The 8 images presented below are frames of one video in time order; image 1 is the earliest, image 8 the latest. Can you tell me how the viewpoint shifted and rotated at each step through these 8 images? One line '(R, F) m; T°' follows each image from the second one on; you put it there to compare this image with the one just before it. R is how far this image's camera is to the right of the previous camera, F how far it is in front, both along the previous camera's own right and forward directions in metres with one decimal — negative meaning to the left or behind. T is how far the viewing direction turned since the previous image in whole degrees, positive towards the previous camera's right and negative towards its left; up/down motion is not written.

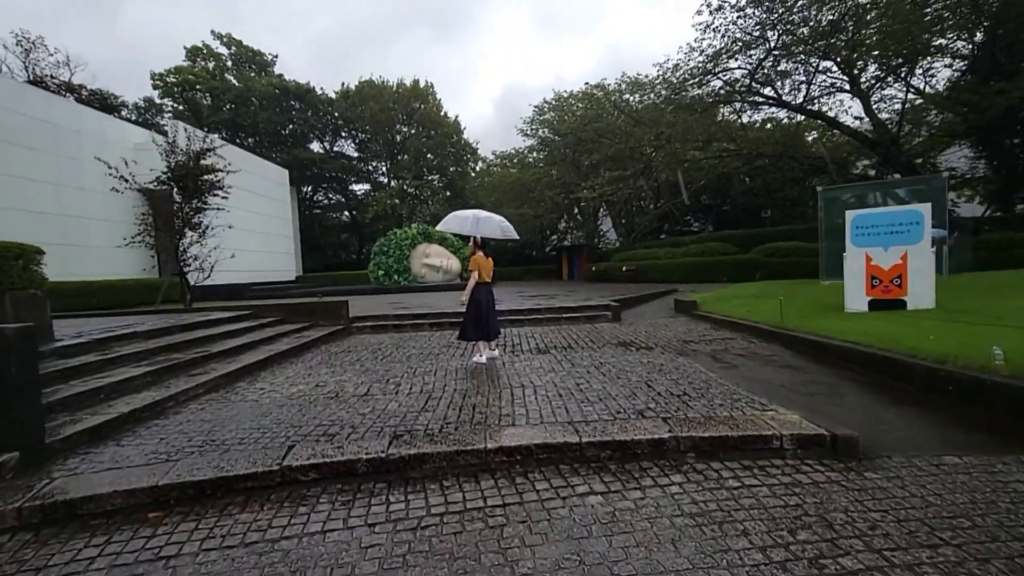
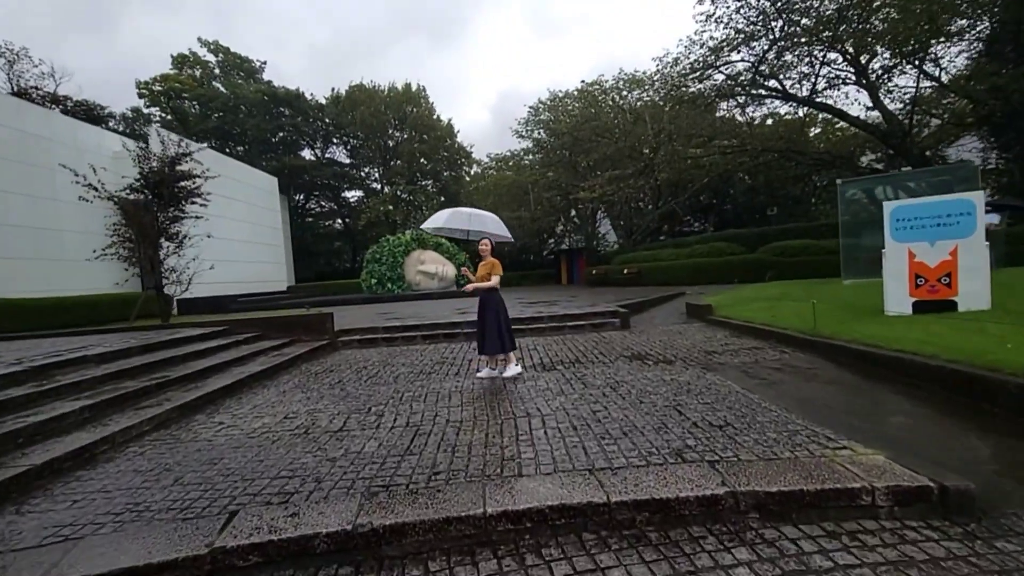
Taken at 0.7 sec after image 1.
(0.0, +0.8) m; 0°
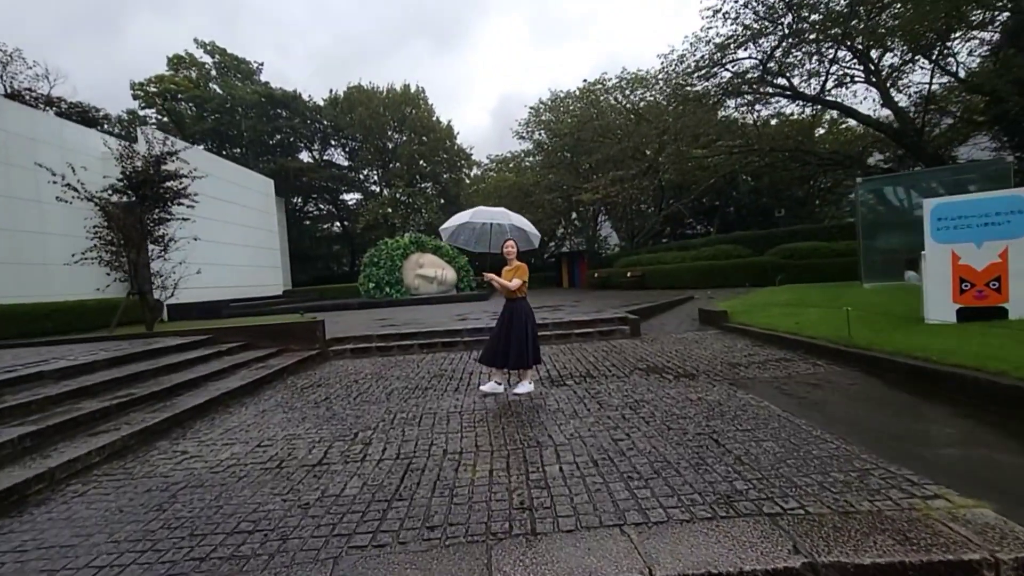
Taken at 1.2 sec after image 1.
(-0.1, +0.6) m; 0°
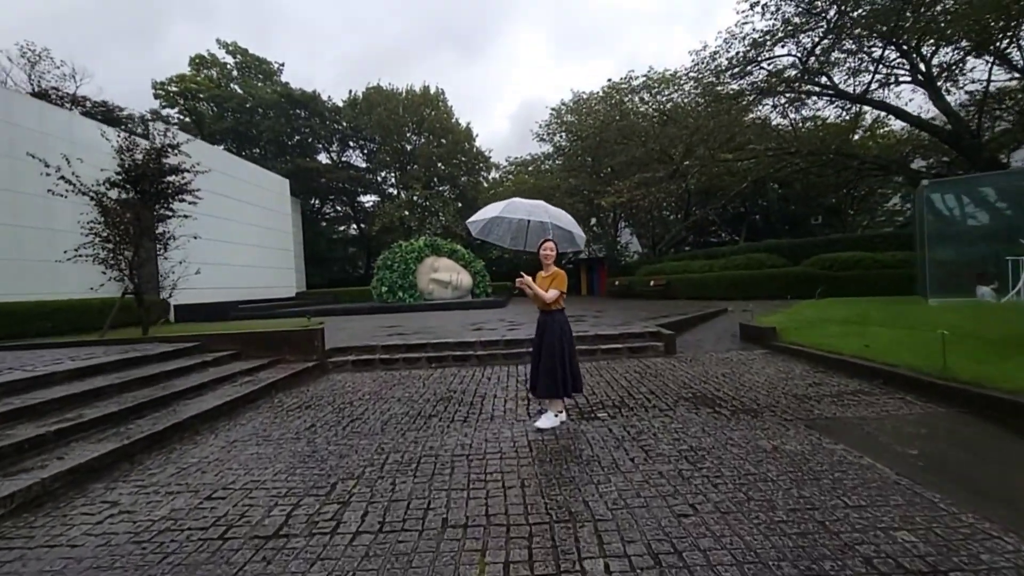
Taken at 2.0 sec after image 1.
(-0.1, +0.9) m; -2°
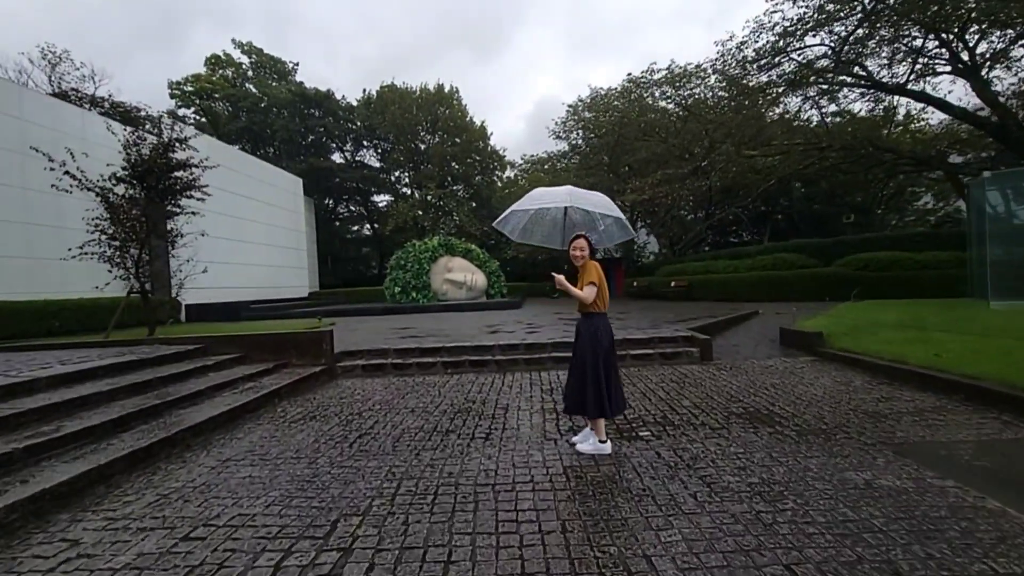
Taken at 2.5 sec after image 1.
(-0.1, +0.6) m; -1°
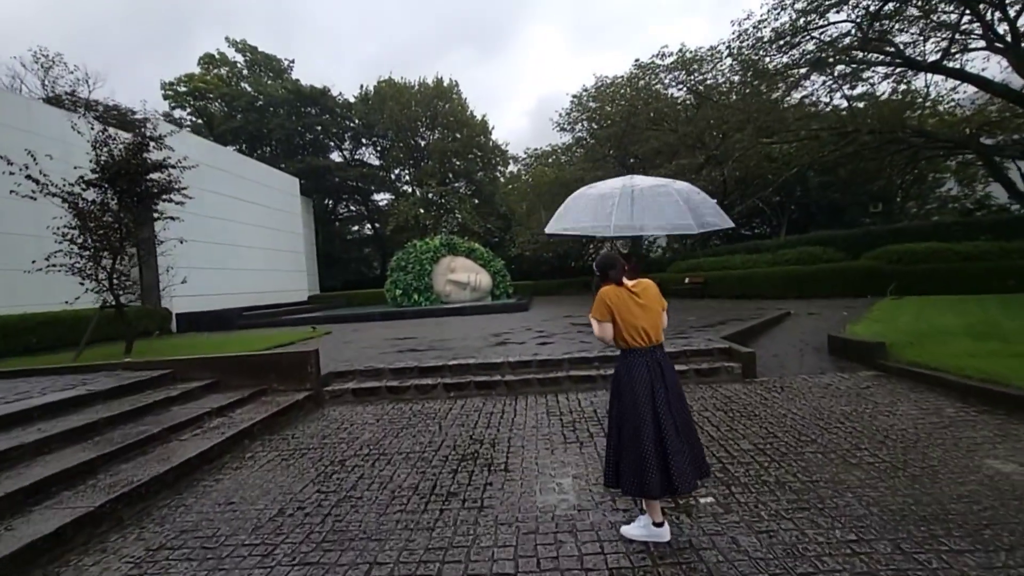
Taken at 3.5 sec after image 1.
(-0.1, +1.0) m; -1°
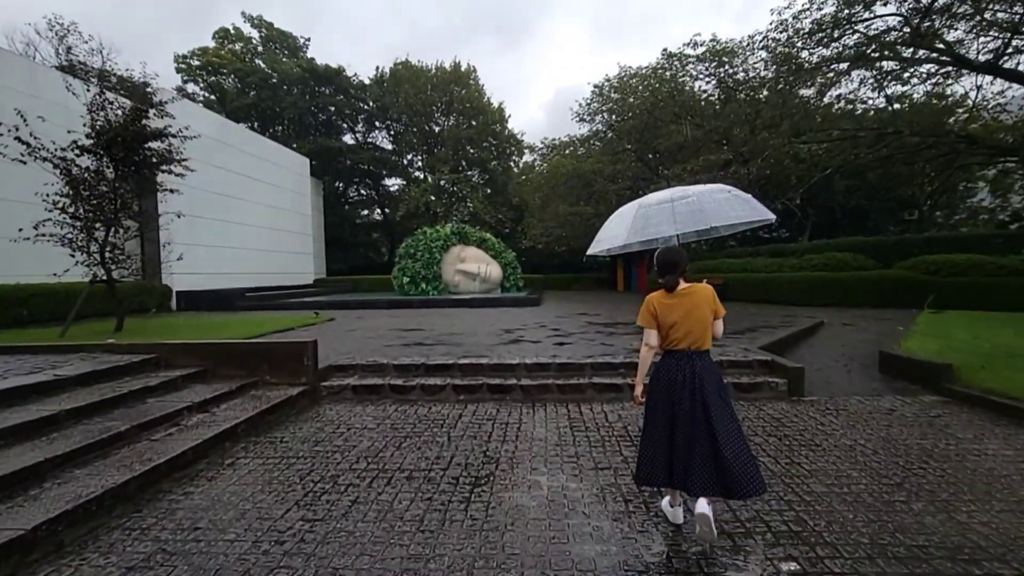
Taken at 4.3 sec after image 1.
(-0.2, +0.7) m; -1°
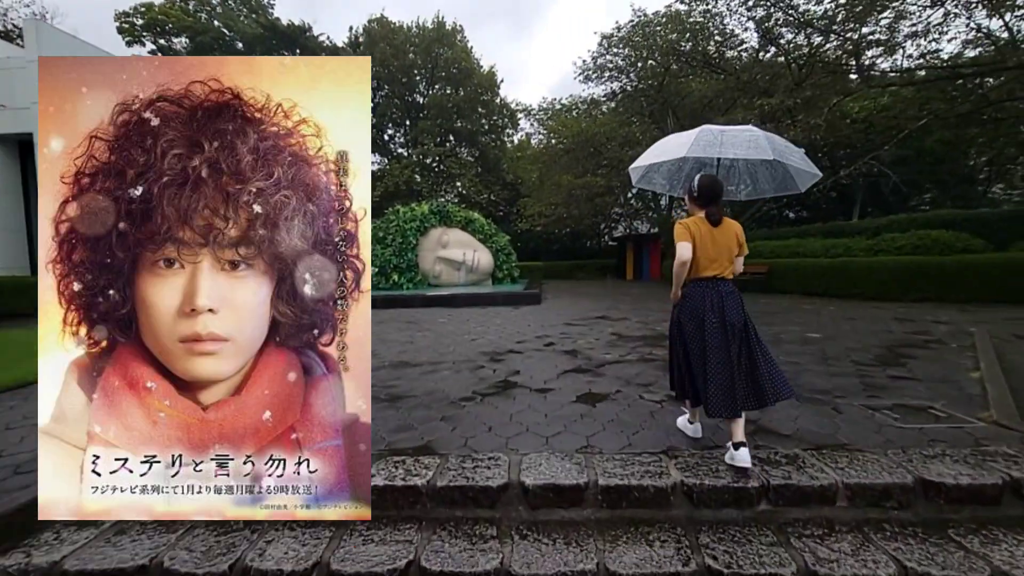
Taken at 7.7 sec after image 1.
(+0.1, +3.8) m; 0°
